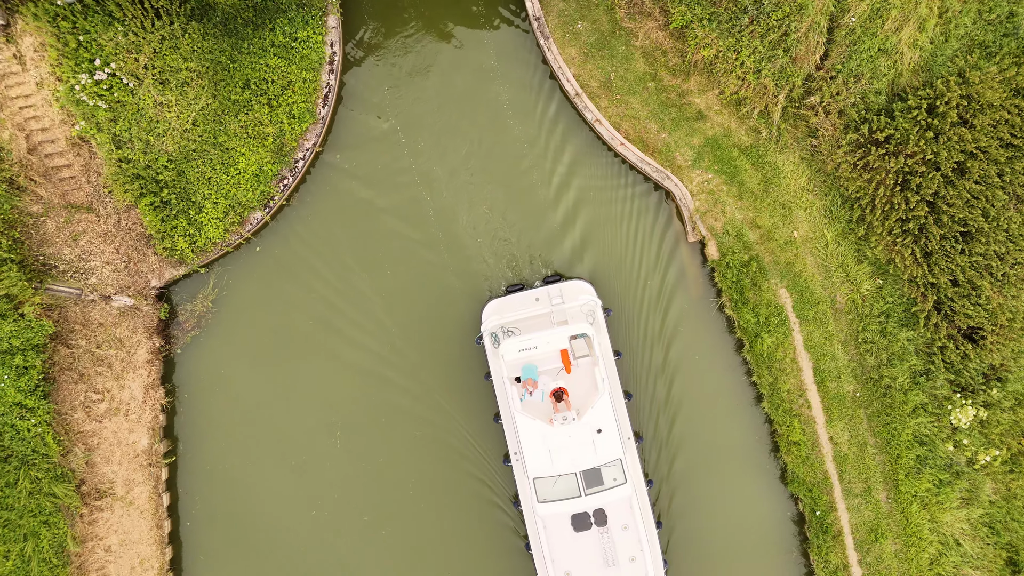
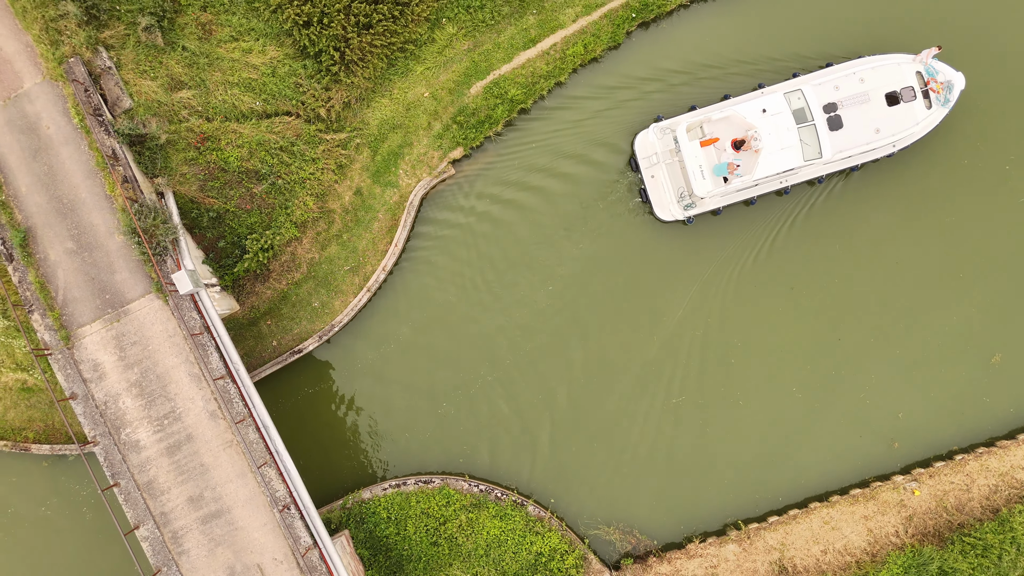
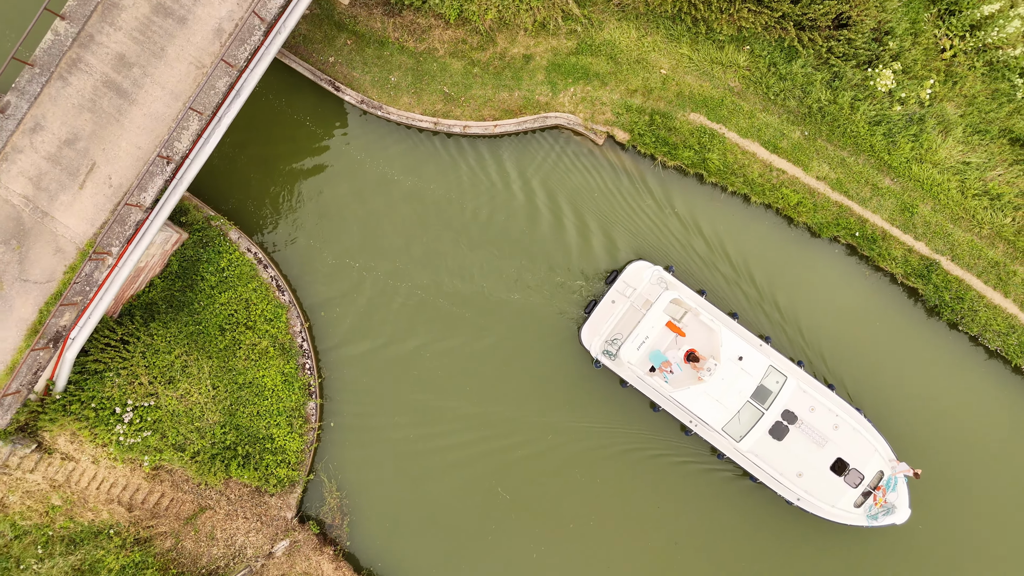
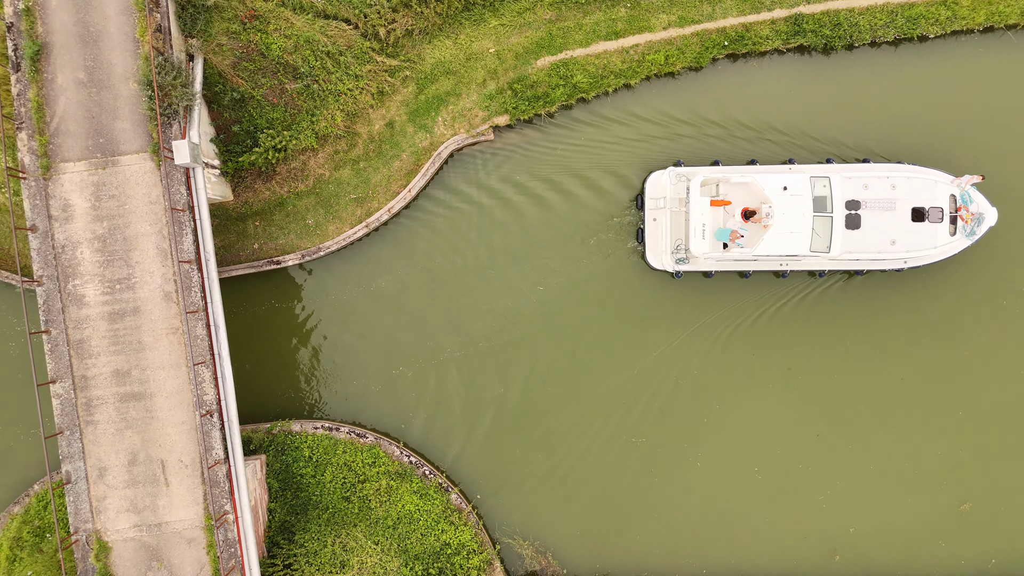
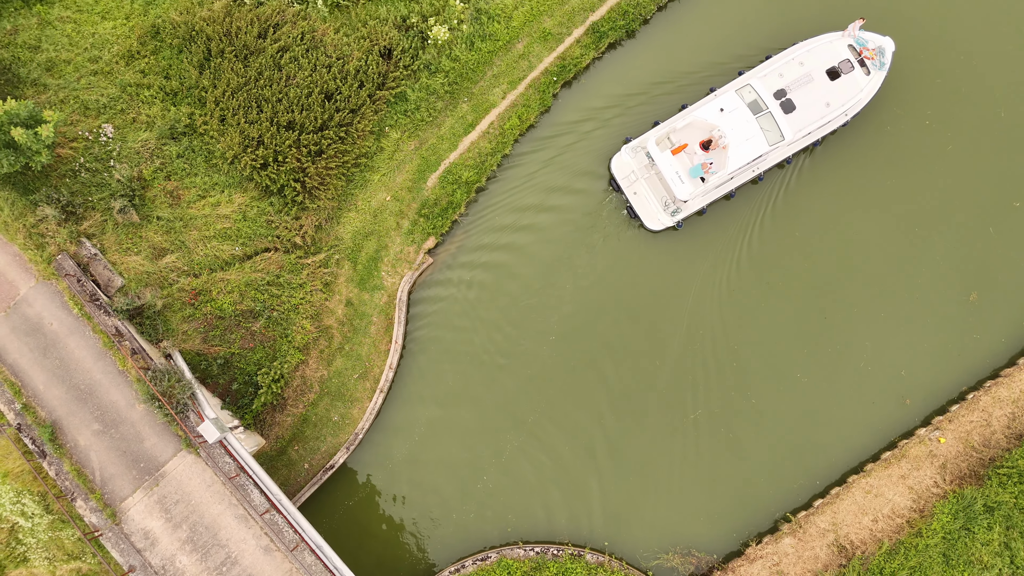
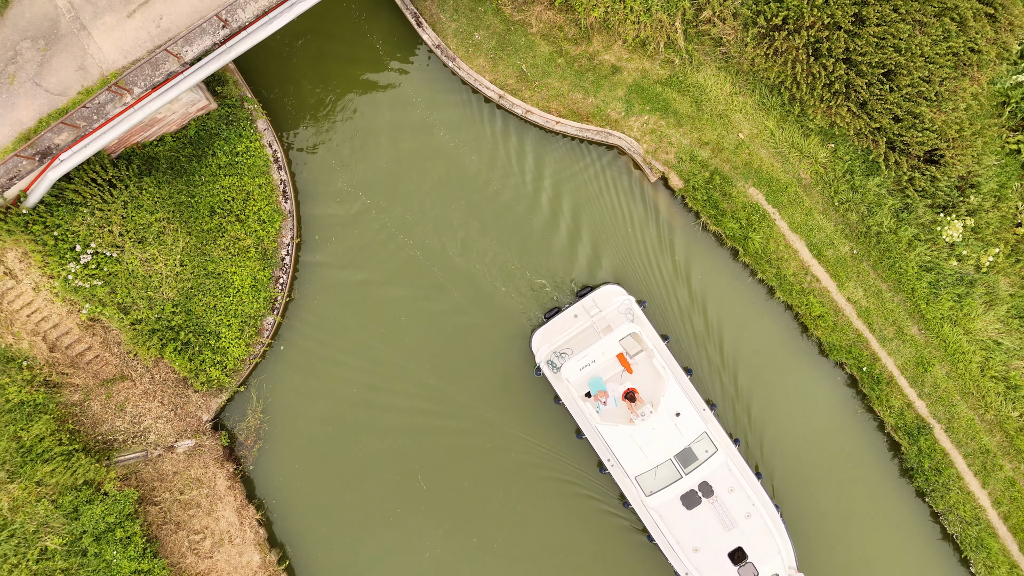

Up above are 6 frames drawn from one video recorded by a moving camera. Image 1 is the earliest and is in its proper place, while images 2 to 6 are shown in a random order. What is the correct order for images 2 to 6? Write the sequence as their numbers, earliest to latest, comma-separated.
6, 3, 4, 2, 5
